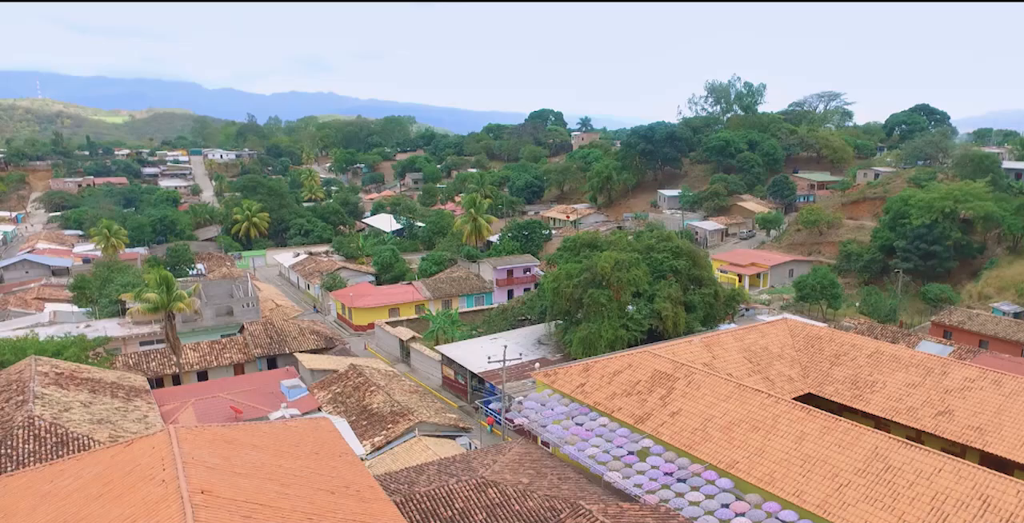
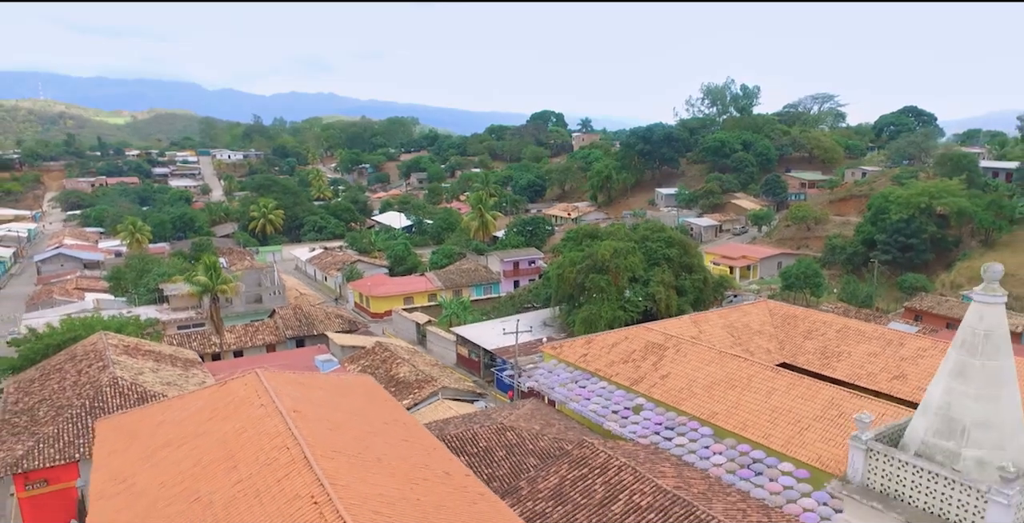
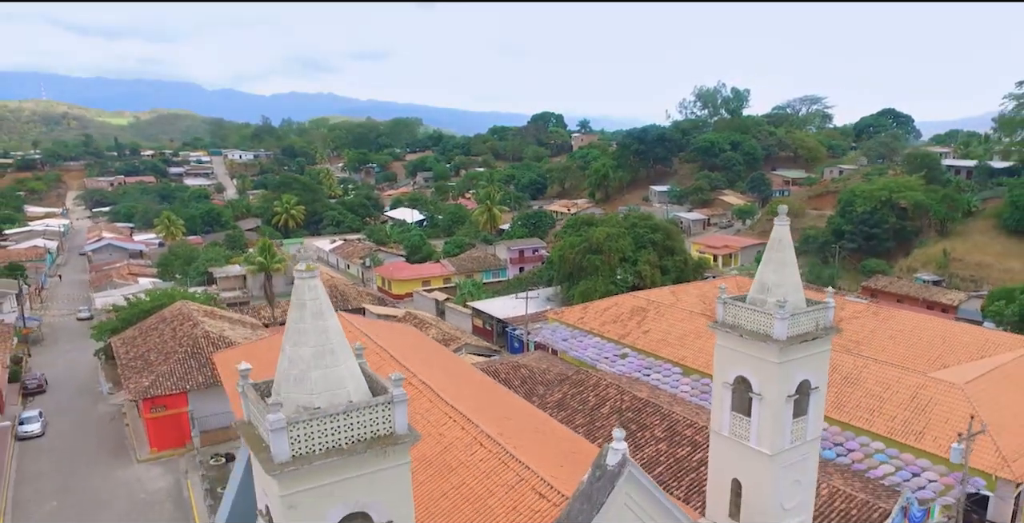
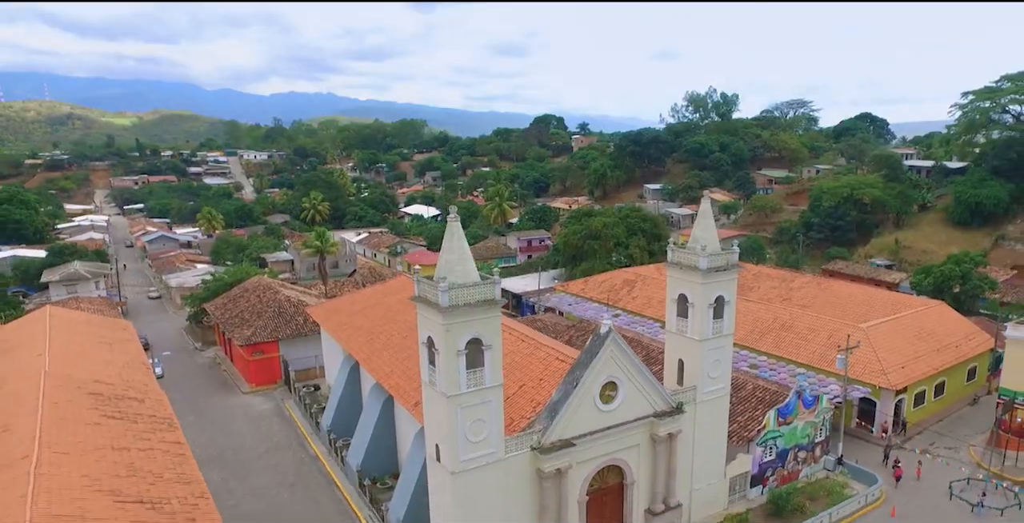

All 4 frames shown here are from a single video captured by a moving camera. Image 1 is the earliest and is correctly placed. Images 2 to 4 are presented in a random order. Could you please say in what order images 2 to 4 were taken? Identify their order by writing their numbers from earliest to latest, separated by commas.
2, 3, 4
